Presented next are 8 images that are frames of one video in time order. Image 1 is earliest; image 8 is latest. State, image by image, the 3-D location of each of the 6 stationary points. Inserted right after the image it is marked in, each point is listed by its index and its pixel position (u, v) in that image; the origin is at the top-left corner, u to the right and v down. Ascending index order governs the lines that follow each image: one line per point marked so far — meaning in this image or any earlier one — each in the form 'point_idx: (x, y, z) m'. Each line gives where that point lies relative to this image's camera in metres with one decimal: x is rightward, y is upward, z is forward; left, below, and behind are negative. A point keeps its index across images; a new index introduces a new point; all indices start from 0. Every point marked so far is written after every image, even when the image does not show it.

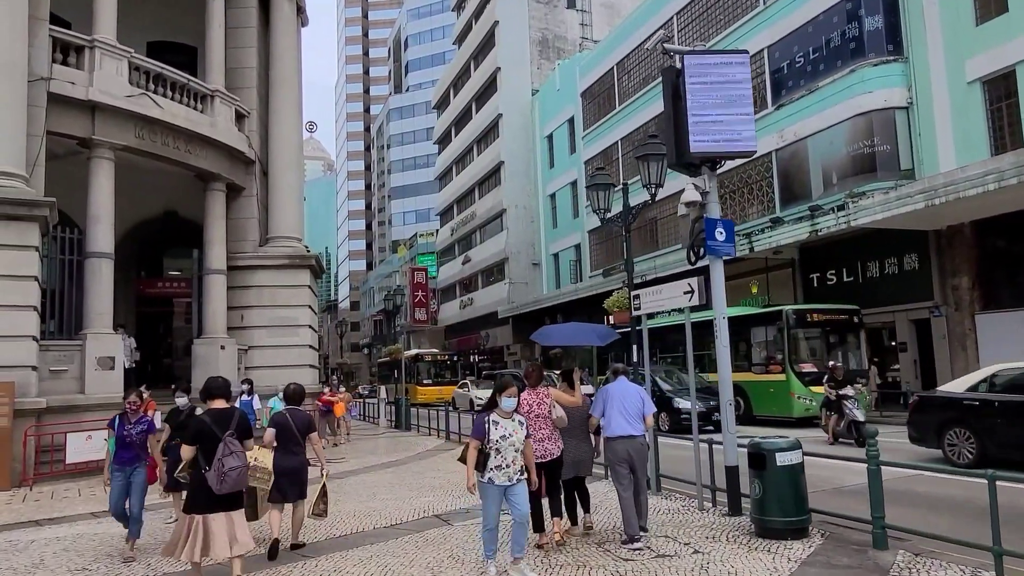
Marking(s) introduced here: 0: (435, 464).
0: (-1.4, -3.4, +15.1) m
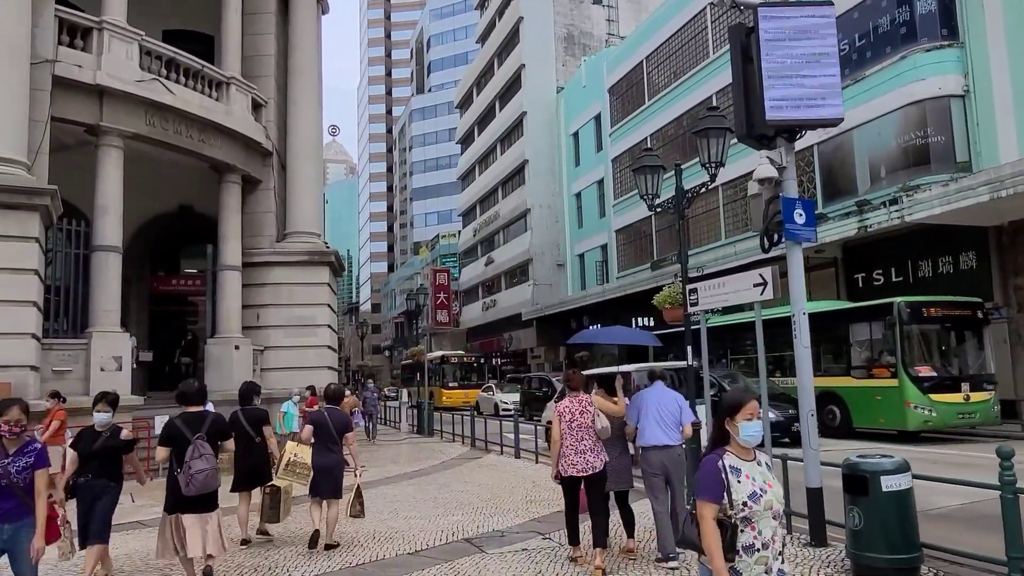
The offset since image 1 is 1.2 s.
0: (-0.8, -3.4, +13.9) m
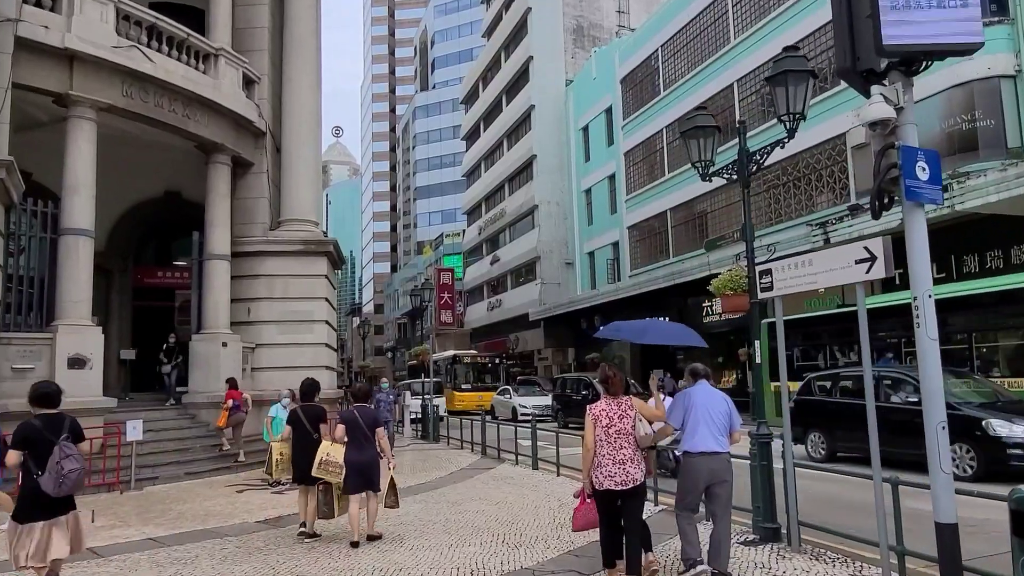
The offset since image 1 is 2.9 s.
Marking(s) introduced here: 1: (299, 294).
0: (-0.5, -3.2, +12.2) m
1: (-5.0, -0.2, +18.0) m
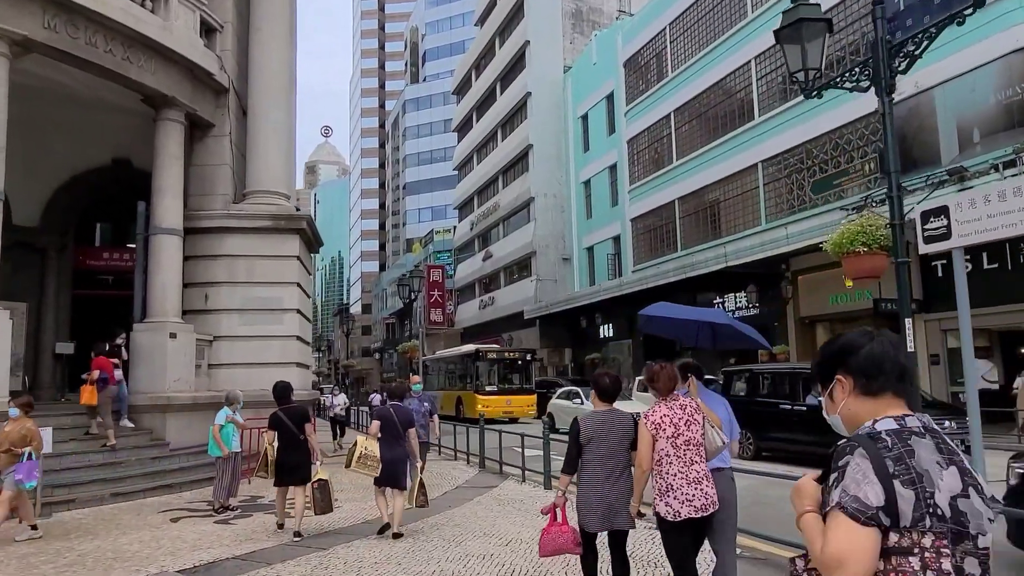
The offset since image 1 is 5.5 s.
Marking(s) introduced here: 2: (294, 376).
0: (-0.4, -2.9, +9.6) m
1: (-4.9, +0.2, +15.3) m
2: (-4.4, -1.8, +15.4) m
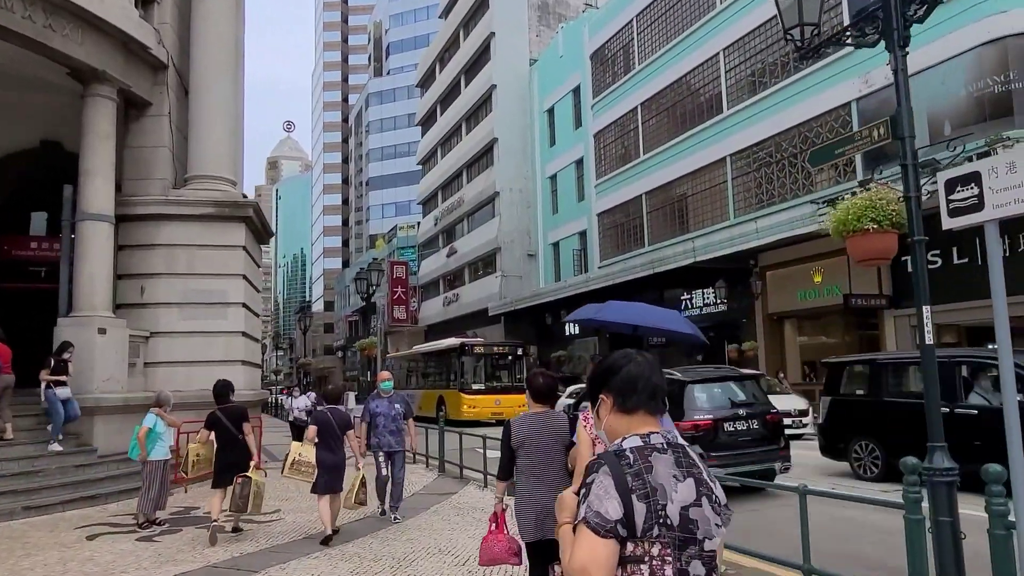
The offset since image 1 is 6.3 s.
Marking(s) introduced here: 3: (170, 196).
0: (-0.8, -2.7, +8.7) m
1: (-5.6, +0.3, +14.2) m
2: (-5.1, -1.6, +14.4) m
3: (-6.3, +1.7, +14.1) m
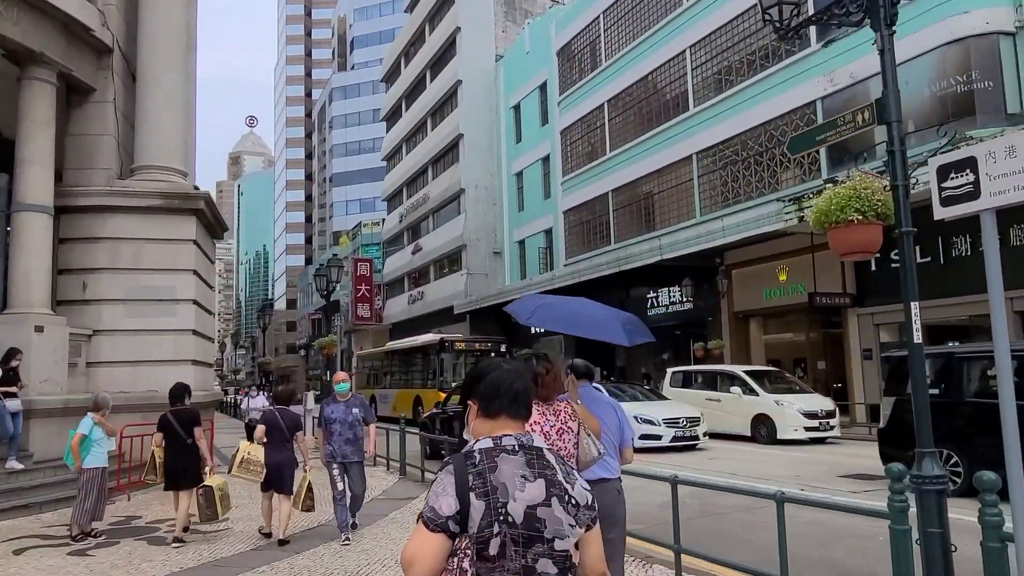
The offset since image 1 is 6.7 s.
0: (-1.3, -2.7, +8.3) m
1: (-6.2, +0.4, +13.5) m
2: (-5.7, -1.5, +13.7) m
3: (-6.9, +1.8, +13.4) m
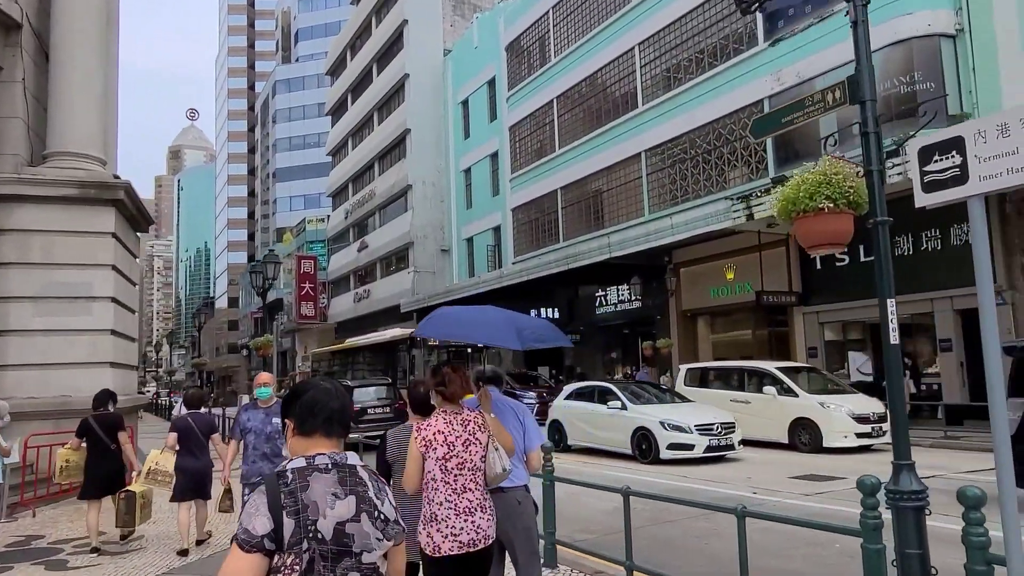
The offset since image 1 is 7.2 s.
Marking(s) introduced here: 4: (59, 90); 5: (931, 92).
0: (-1.8, -2.7, +7.6) m
1: (-7.2, +0.5, +12.5) m
2: (-6.7, -1.5, +12.8) m
3: (-7.8, +1.8, +12.4) m
4: (-7.7, +3.4, +13.2) m
5: (+9.9, +4.6, +18.0) m
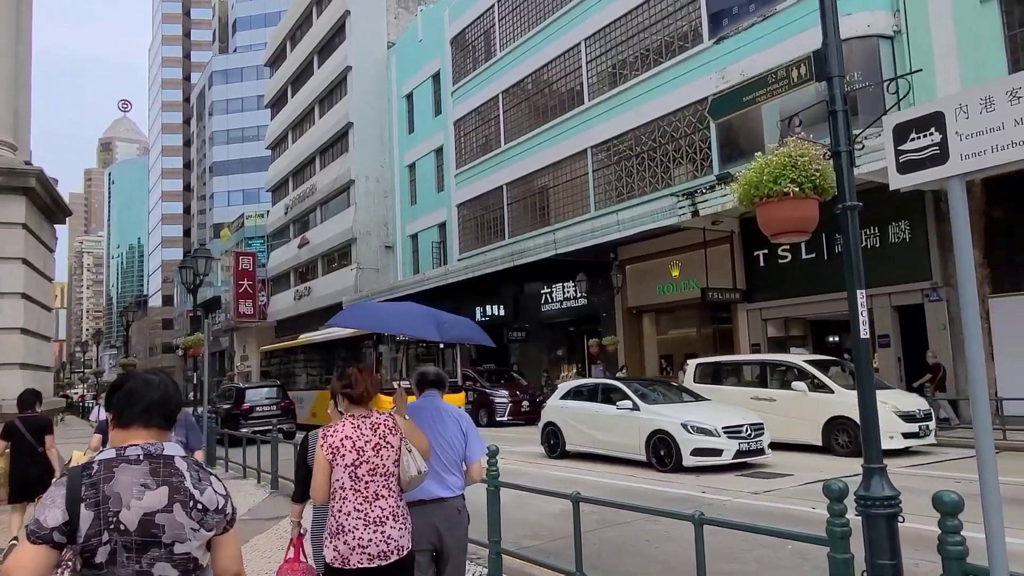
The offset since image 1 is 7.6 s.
0: (-2.4, -2.6, +7.1) m
1: (-8.0, +0.5, +11.6) m
2: (-7.6, -1.4, +11.9) m
3: (-8.7, +1.9, +11.4) m
4: (-8.6, +3.4, +12.2) m
5: (+8.6, +4.7, +18.3) m
